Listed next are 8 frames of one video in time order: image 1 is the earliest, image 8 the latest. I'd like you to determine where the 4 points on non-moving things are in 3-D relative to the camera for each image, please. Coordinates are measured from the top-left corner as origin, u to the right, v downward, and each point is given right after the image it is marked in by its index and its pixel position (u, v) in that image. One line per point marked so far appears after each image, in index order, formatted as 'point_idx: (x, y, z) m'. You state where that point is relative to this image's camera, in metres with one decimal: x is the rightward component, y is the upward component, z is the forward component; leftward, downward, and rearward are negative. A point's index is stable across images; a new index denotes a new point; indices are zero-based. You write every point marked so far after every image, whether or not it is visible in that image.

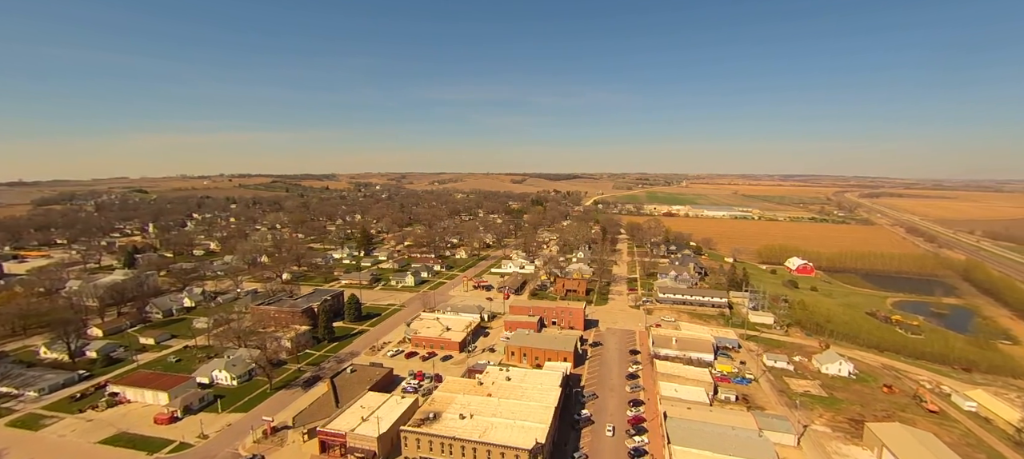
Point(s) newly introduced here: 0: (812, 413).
0: (+14.1, -8.7, +19.7) m
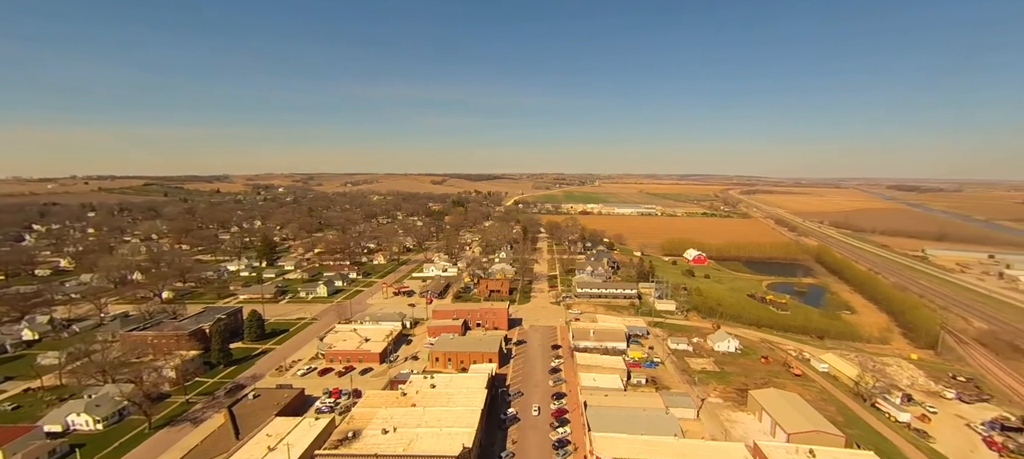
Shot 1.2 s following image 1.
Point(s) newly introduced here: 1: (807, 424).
0: (+10.4, -8.4, +22.0) m
1: (+12.6, -8.4, +18.1) m
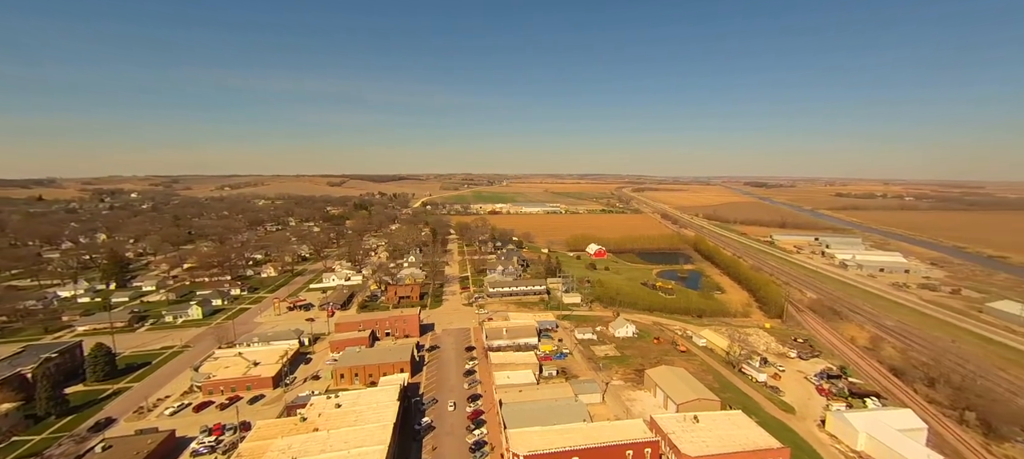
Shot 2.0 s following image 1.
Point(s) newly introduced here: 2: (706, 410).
0: (+5.6, -8.1, +23.6) m
1: (+8.7, -8.1, +20.4) m
2: (+8.9, -8.6, +19.8) m
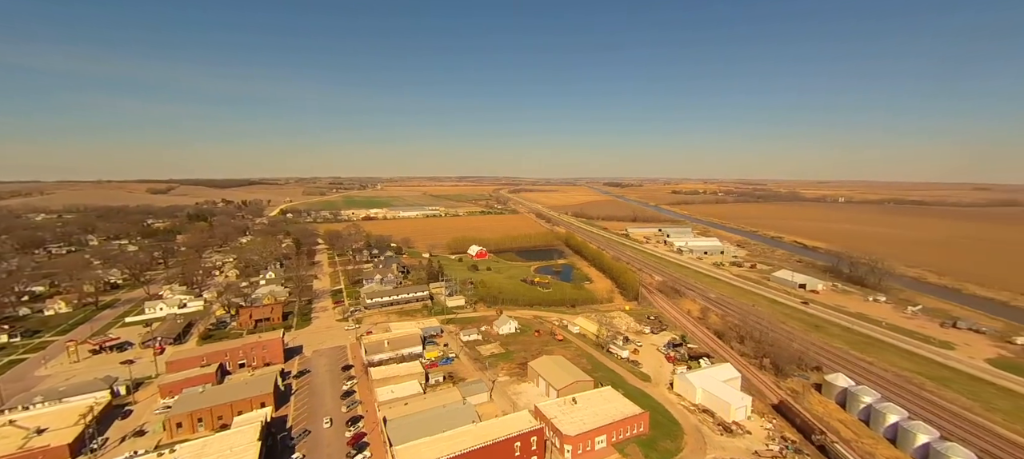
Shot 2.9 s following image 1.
0: (-0.9, -8.2, +24.2) m
1: (+3.0, -7.9, +22.1) m
2: (+3.5, -8.4, +21.6) m
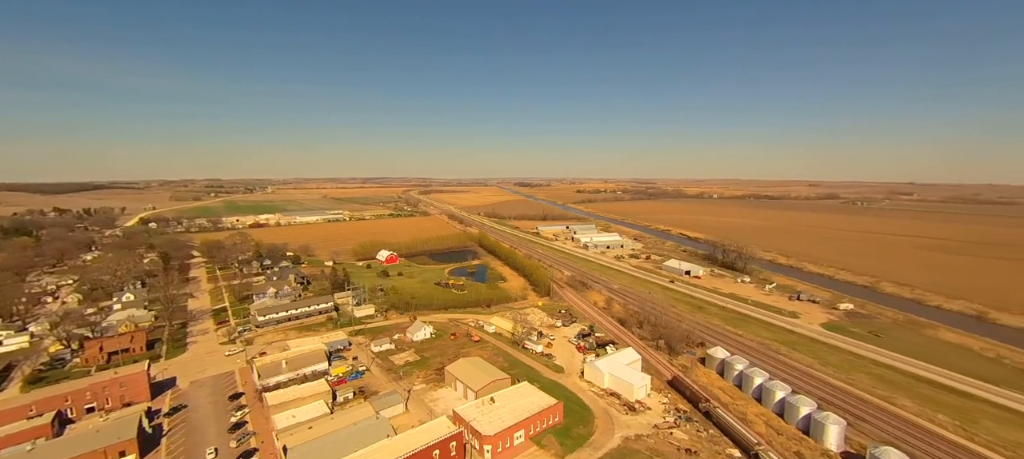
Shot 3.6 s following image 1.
0: (-5.6, -8.4, +23.3) m
1: (-1.3, -7.9, +22.1) m
2: (-0.7, -8.4, +21.7) m
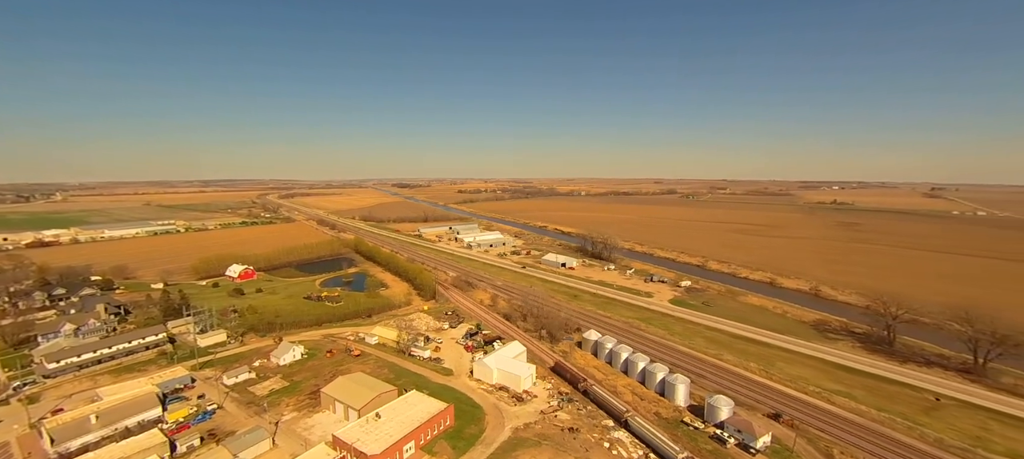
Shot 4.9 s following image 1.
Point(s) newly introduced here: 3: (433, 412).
0: (-11.2, -8.8, +20.3) m
1: (-6.8, -8.2, +20.5) m
2: (-6.1, -8.6, +20.3) m
3: (-3.5, -8.7, +19.4) m
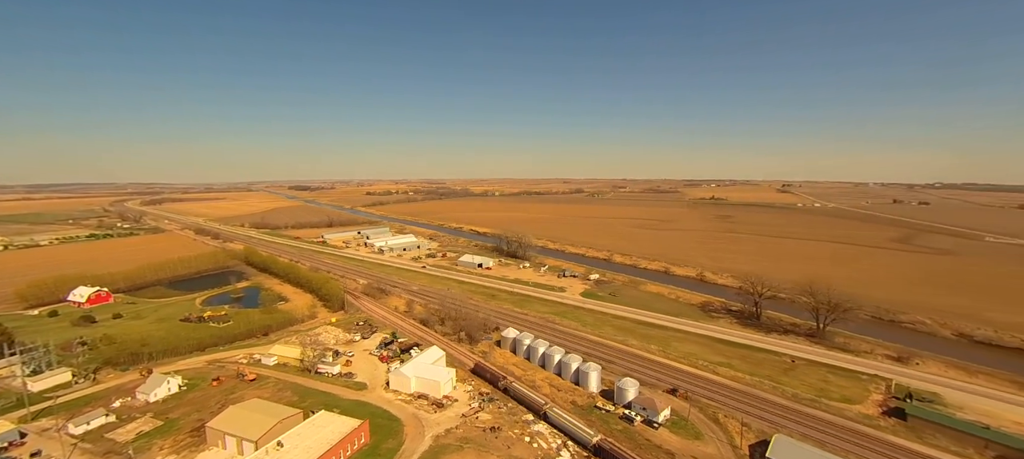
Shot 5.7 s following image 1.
0: (-14.5, -9.3, +17.0) m
1: (-10.3, -8.6, +18.2) m
2: (-9.6, -9.0, +18.2) m
3: (-6.8, -8.9, +17.9) m
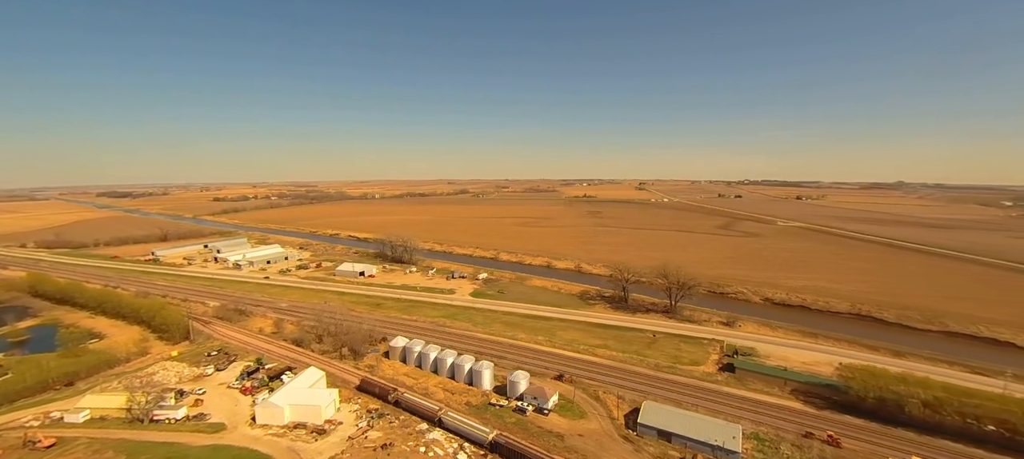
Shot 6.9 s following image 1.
0: (-17.7, -10.2, +11.7) m
1: (-14.0, -9.2, +14.0) m
2: (-13.3, -9.6, +14.2) m
3: (-10.6, -9.5, +14.8) m
